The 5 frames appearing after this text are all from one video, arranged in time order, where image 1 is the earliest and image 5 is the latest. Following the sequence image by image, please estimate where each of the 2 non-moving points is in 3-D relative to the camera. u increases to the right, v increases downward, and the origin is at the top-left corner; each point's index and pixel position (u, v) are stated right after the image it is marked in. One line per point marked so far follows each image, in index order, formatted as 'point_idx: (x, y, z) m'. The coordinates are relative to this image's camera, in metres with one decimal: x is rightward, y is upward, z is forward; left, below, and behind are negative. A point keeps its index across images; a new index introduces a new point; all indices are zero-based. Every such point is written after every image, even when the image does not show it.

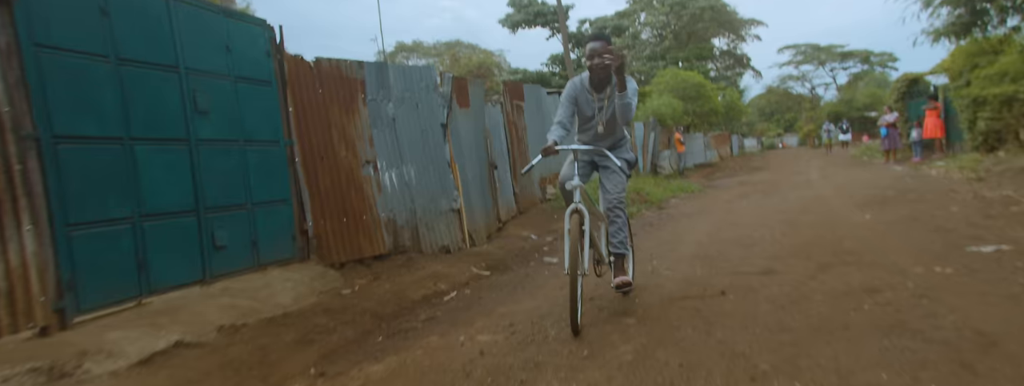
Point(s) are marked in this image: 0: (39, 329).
0: (-2.7, -0.8, +3.1) m
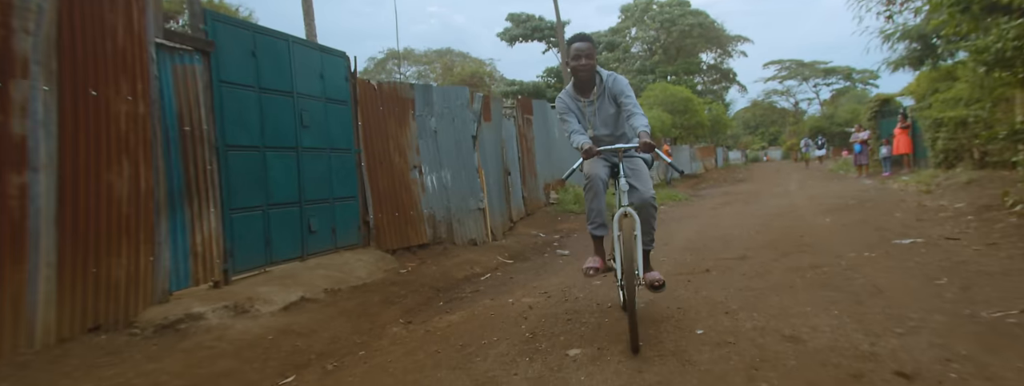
0: (-2.4, -0.7, +4.2) m
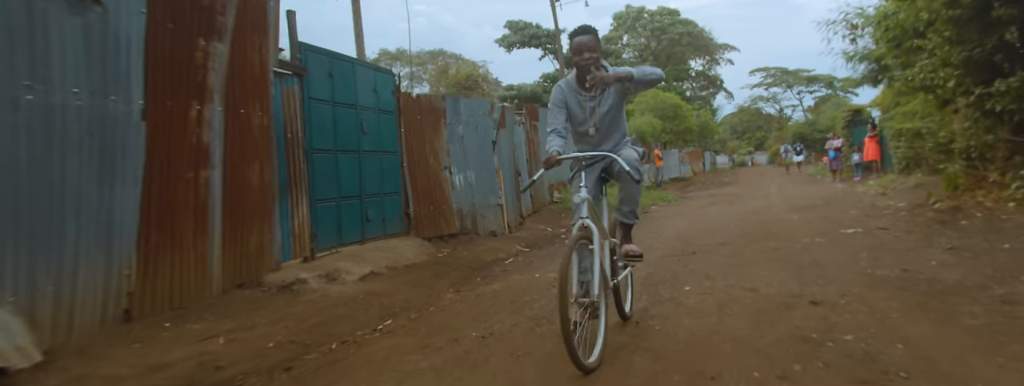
0: (-2.0, -0.6, +5.4) m
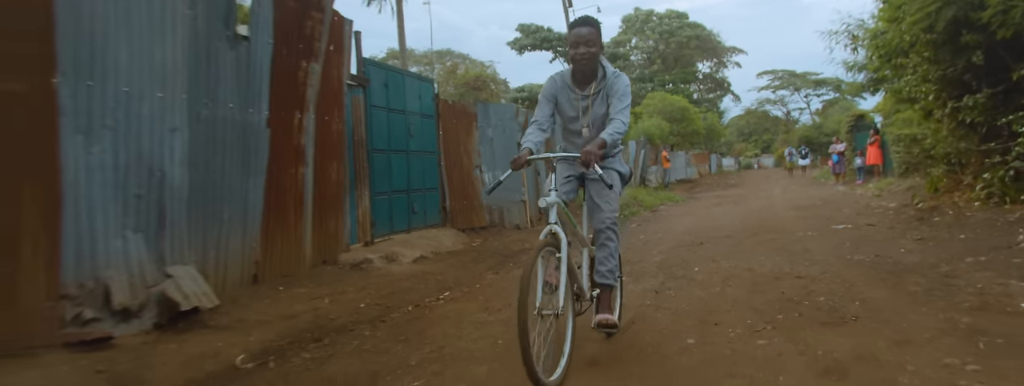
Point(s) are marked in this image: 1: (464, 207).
0: (-1.7, -0.6, +6.3) m
1: (-0.8, -0.2, +8.7) m
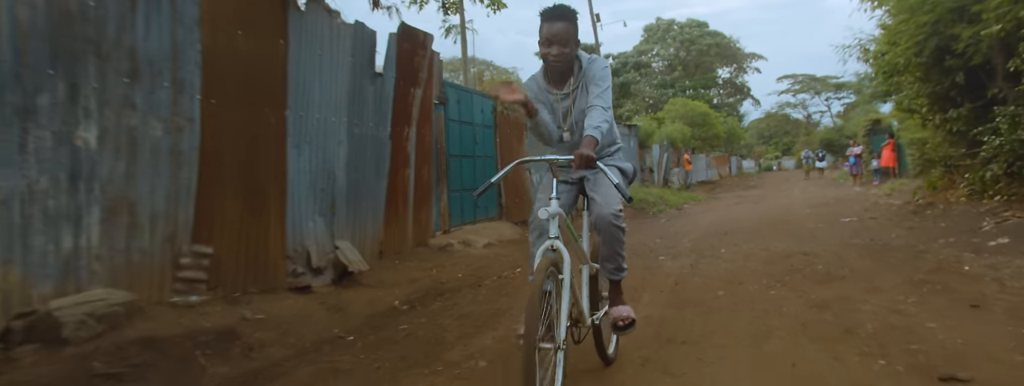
0: (-0.9, -0.5, +7.6) m
1: (0.0, -0.2, +10.0) m
